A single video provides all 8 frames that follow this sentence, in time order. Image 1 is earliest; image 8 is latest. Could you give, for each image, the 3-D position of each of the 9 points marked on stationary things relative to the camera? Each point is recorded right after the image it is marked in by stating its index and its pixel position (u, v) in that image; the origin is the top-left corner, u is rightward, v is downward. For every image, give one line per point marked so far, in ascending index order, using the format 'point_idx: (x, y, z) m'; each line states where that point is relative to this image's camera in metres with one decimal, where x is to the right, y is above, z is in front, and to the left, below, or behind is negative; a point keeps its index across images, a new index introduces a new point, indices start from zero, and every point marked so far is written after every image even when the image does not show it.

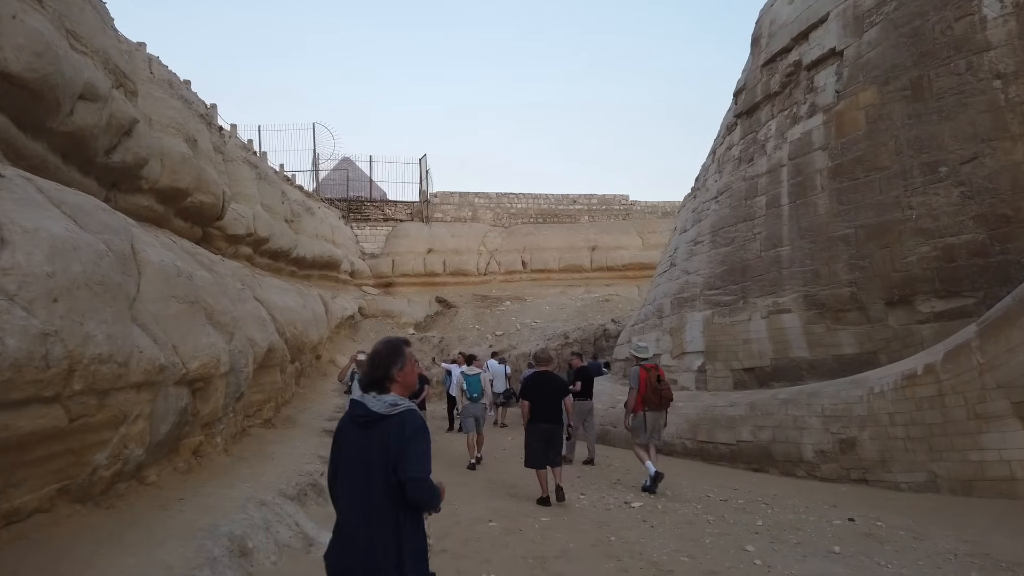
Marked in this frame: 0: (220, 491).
0: (-1.9, -1.3, +4.3) m
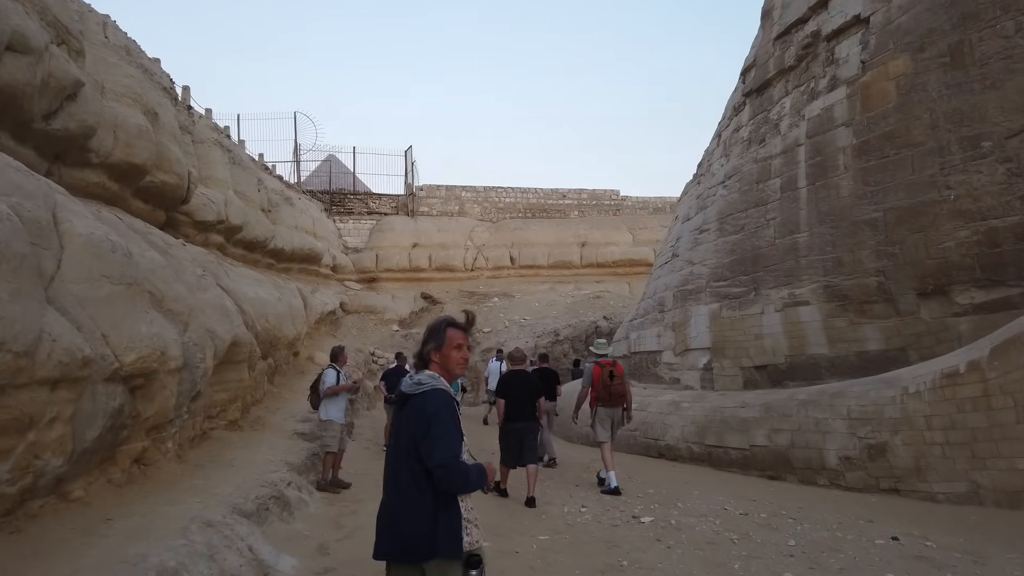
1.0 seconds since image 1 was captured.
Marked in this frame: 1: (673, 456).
0: (-1.9, -1.2, +3.6) m
1: (+1.6, -1.7, +6.6) m
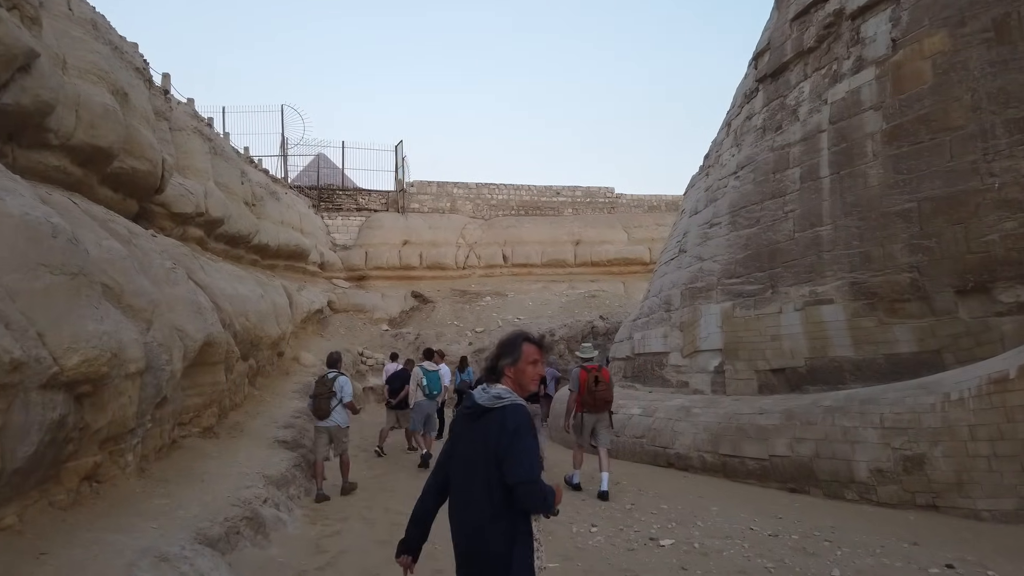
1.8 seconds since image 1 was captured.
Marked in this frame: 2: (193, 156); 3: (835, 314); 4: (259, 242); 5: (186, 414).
0: (-1.9, -1.2, +3.1) m
1: (+1.6, -1.7, +6.1) m
2: (-4.7, +1.9, +9.6) m
3: (+2.7, -0.2, +5.5) m
4: (-4.7, +0.9, +12.3) m
5: (-2.8, -1.1, +5.6) m
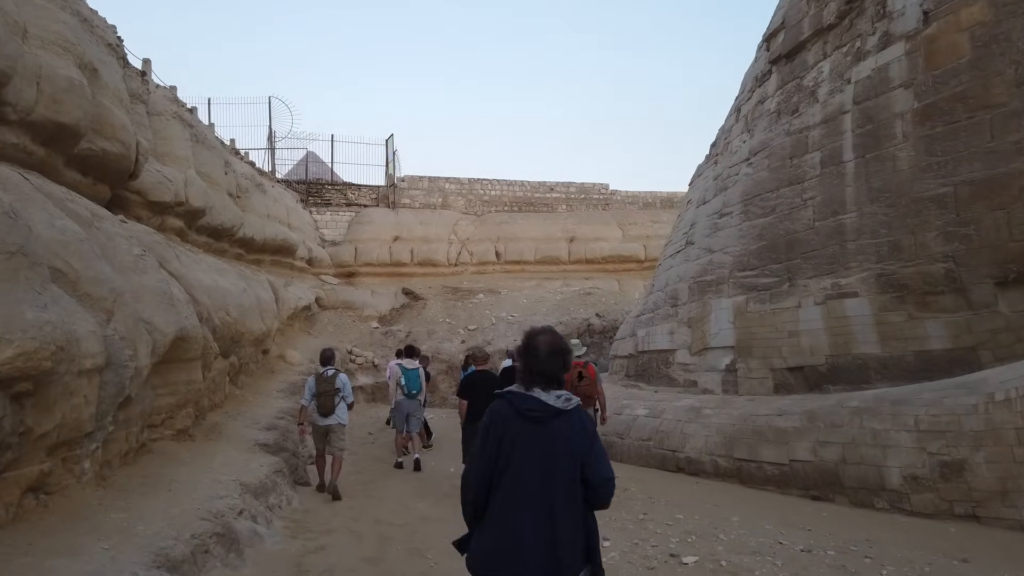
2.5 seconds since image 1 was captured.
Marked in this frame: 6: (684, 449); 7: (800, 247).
0: (-1.9, -1.1, +2.6) m
1: (+1.6, -1.6, +5.7) m
2: (-4.7, +2.0, +9.1) m
3: (+2.7, -0.2, +5.1) m
4: (-4.8, +1.0, +11.8) m
5: (-2.8, -1.0, +5.1) m
6: (+1.5, -1.4, +5.9) m
7: (+2.5, +0.3, +5.7) m
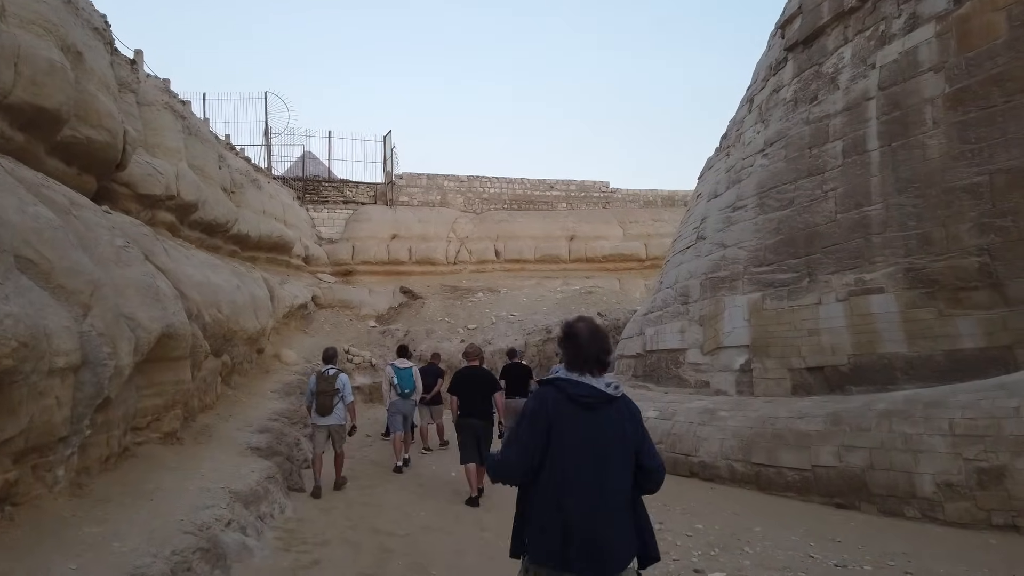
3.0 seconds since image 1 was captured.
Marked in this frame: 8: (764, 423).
0: (-1.8, -1.1, +2.4) m
1: (+1.6, -1.6, +5.5) m
2: (-4.7, +2.1, +8.8) m
3: (+2.8, -0.1, +4.8) m
4: (-4.8, +1.0, +11.5) m
5: (-2.7, -0.9, +4.8) m
6: (+1.6, -1.4, +5.6) m
7: (+2.5, +0.4, +5.4) m
8: (+2.0, -1.1, +5.2) m
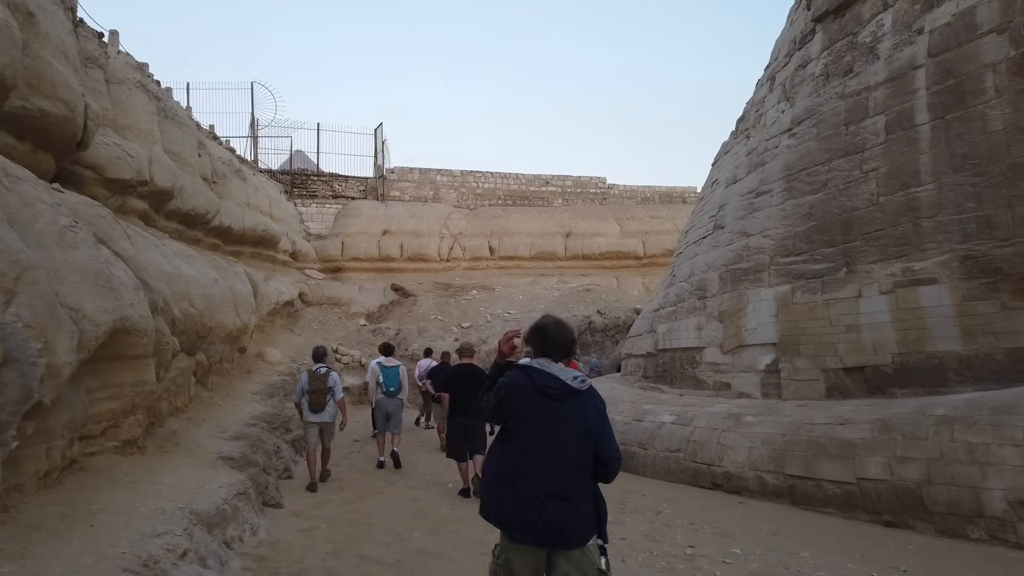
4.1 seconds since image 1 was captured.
0: (-1.7, -1.0, +1.8) m
1: (+1.7, -1.5, +4.9) m
2: (-4.7, +2.2, +8.2) m
3: (+2.8, -0.1, +4.3) m
4: (-4.9, +1.1, +10.8) m
5: (-2.7, -0.9, +4.2) m
6: (+1.6, -1.3, +5.0) m
7: (+2.6, +0.4, +4.8) m
8: (+2.0, -1.0, +4.6) m
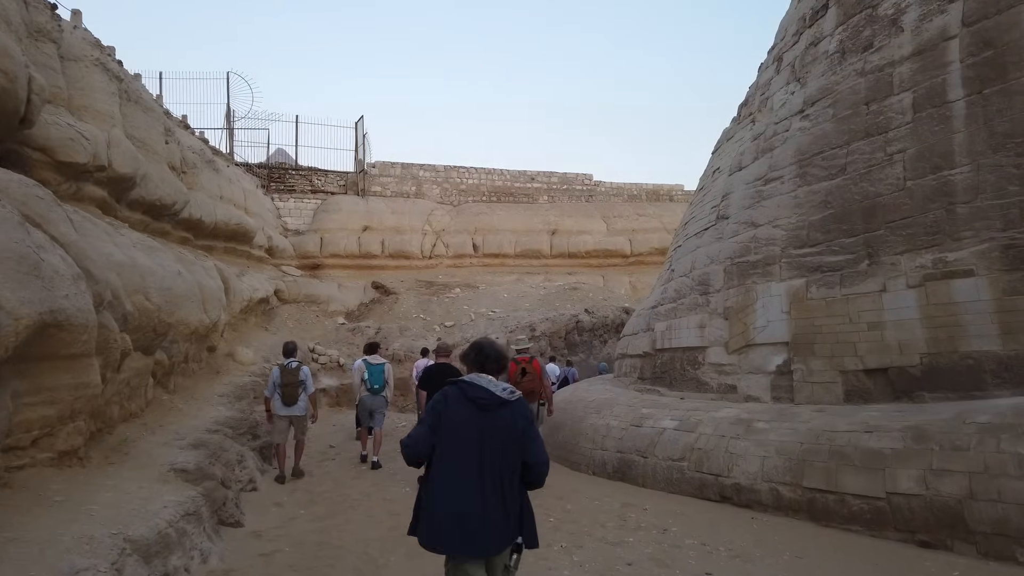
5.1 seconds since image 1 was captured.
0: (-1.7, -0.9, +1.2) m
1: (+1.6, -1.4, +4.5) m
2: (-4.8, +2.2, +7.6) m
3: (+2.8, 0.0, +3.9) m
4: (-5.1, +1.2, +10.2) m
5: (-2.7, -0.8, +3.6) m
6: (+1.5, -1.3, +4.6) m
7: (+2.5, +0.5, +4.4) m
8: (+2.0, -1.0, +4.2) m
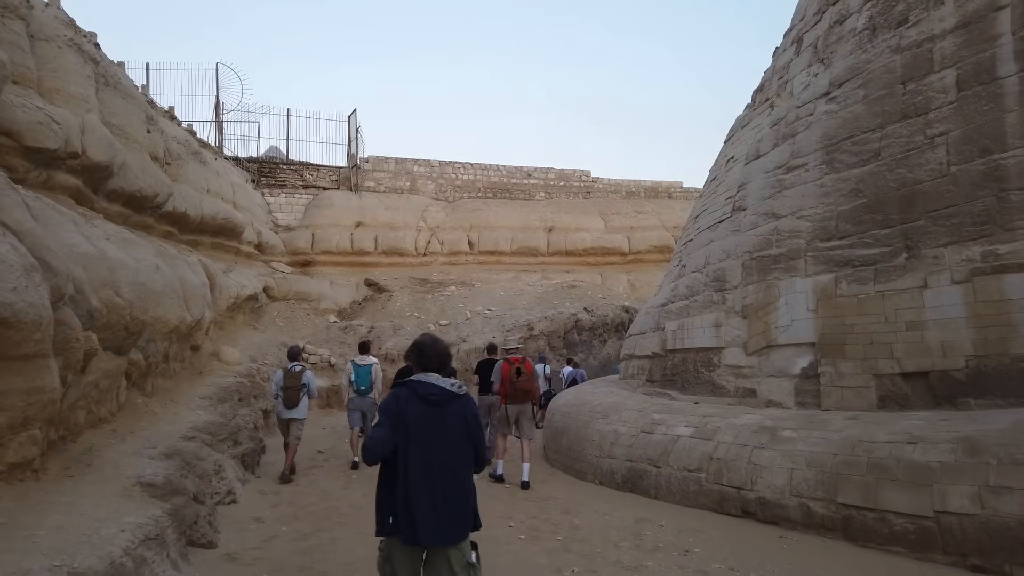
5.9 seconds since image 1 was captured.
0: (-1.7, -0.9, +0.8) m
1: (+1.6, -1.4, +4.1) m
2: (-4.8, +2.3, +7.1) m
3: (+2.8, 0.0, +3.5) m
4: (-5.1, +1.2, +9.8) m
5: (-2.7, -0.8, +3.2) m
6: (+1.5, -1.3, +4.2) m
7: (+2.5, +0.5, +4.0) m
8: (+2.0, -0.9, +3.8) m
